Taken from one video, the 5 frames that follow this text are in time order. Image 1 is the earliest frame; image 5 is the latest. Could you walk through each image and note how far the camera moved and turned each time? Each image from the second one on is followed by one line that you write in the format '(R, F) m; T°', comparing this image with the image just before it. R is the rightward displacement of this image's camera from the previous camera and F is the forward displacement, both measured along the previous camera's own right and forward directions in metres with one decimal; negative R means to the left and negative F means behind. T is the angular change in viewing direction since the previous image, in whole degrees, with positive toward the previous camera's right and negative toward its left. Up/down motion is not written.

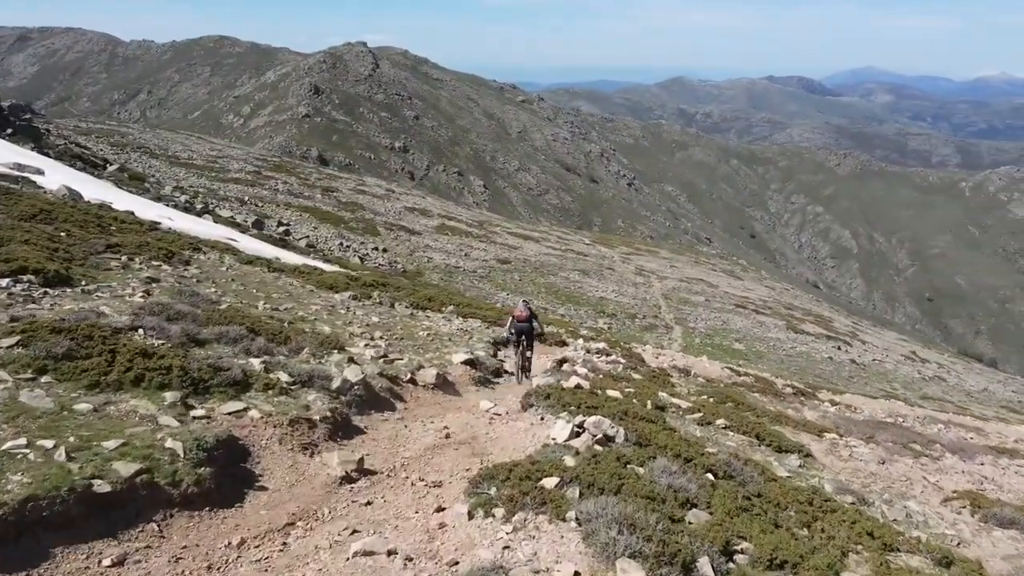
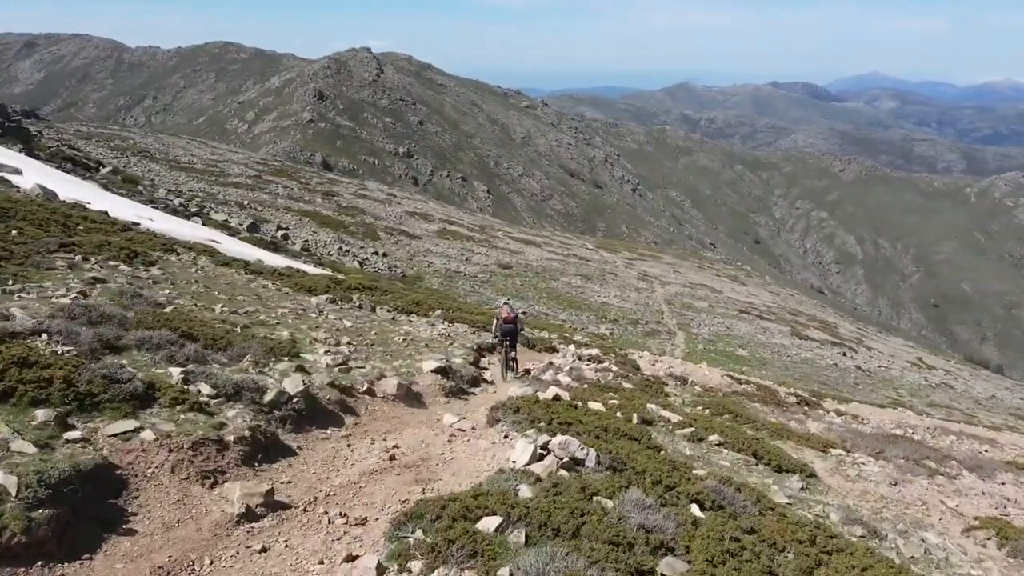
(+2.1, +5.0) m; 0°
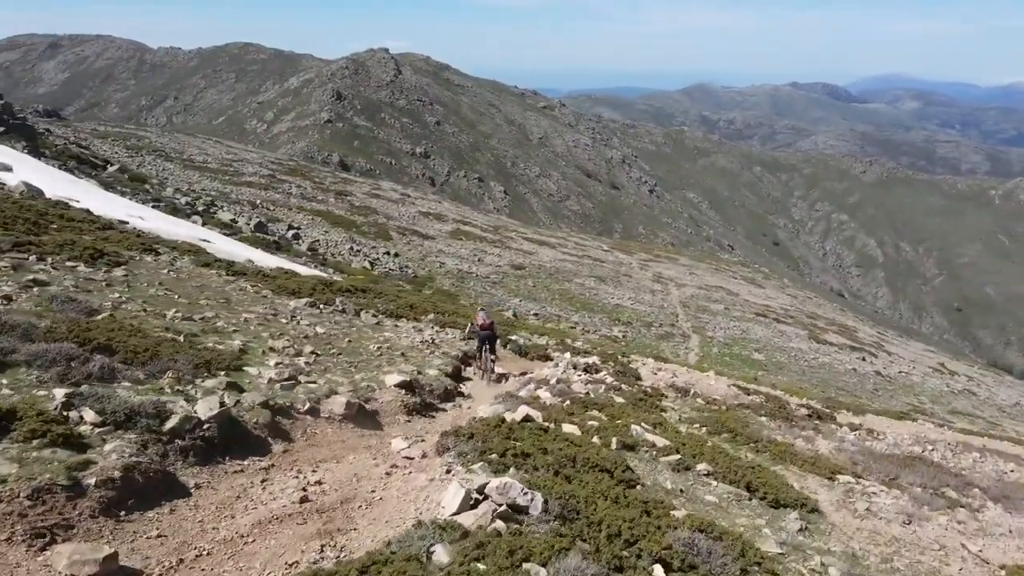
(+3.0, +5.1) m; -1°
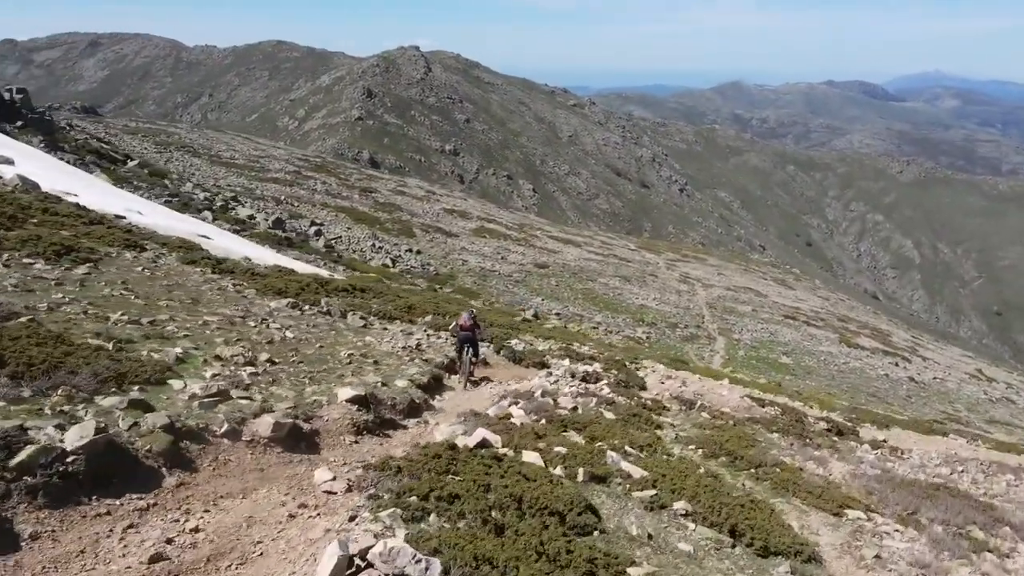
(+3.8, +5.3) m; -2°
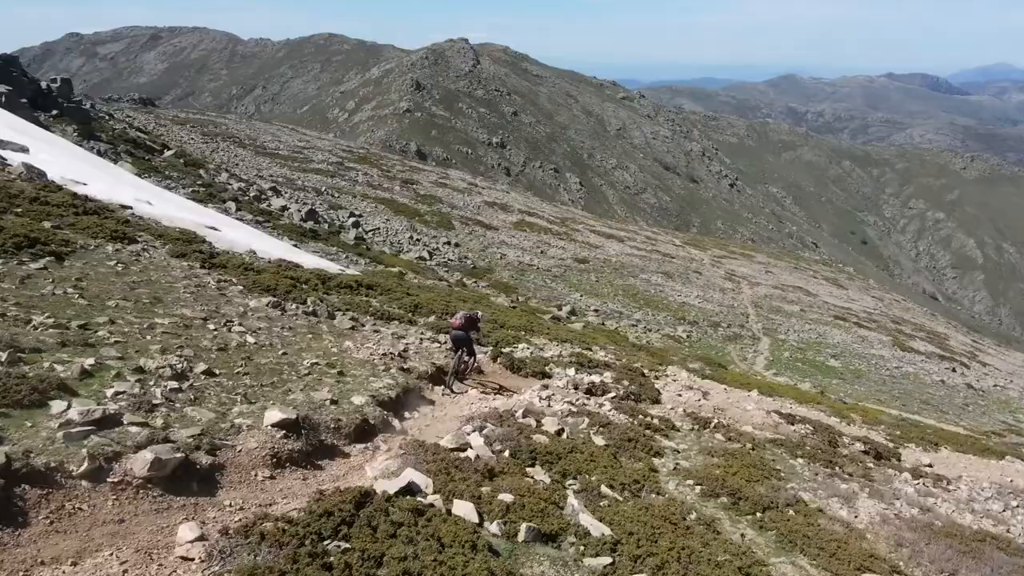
(+4.8, +7.0) m; -4°
